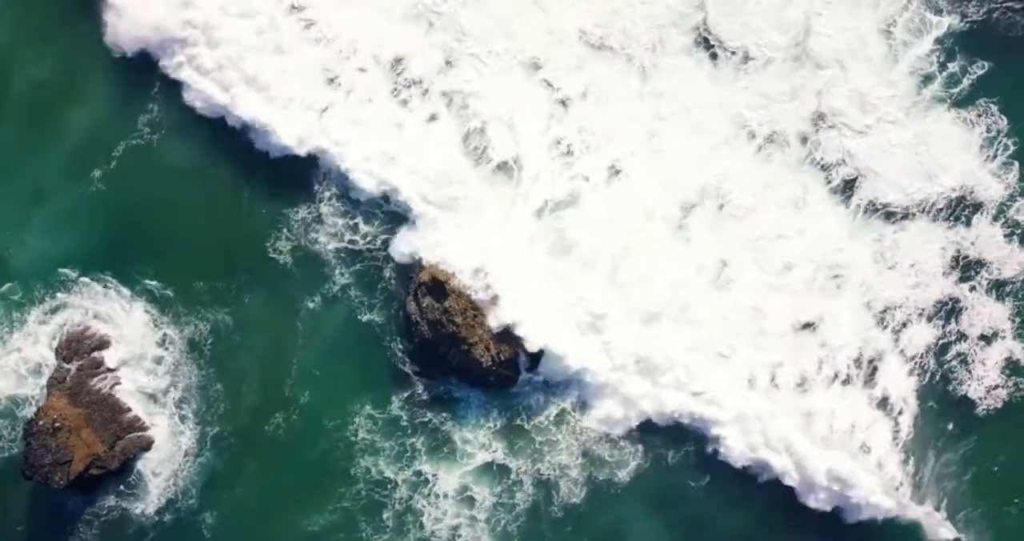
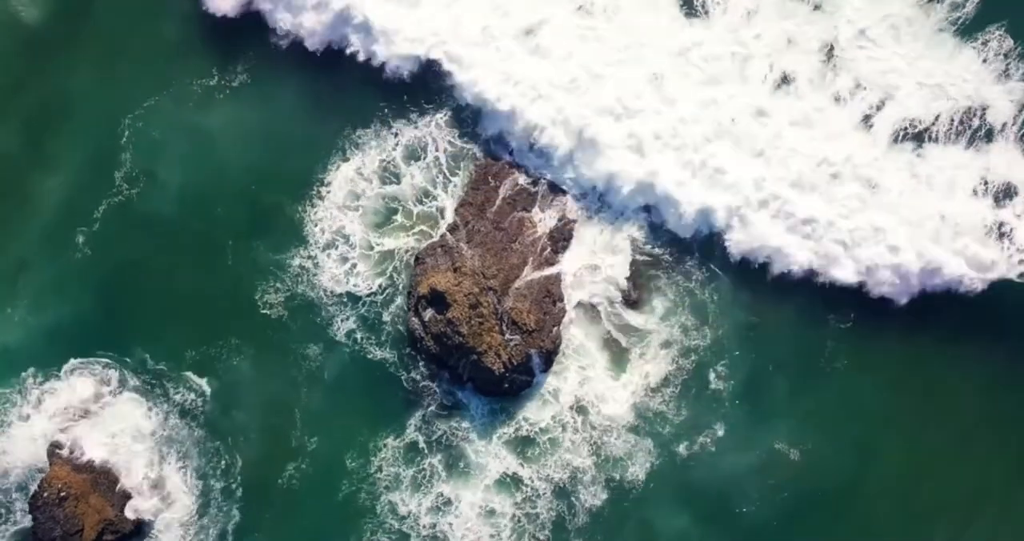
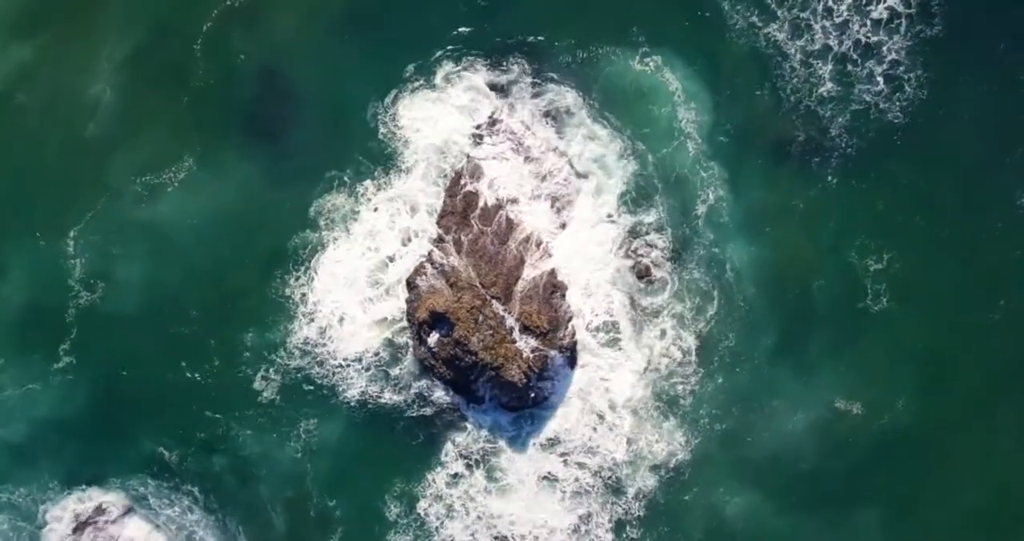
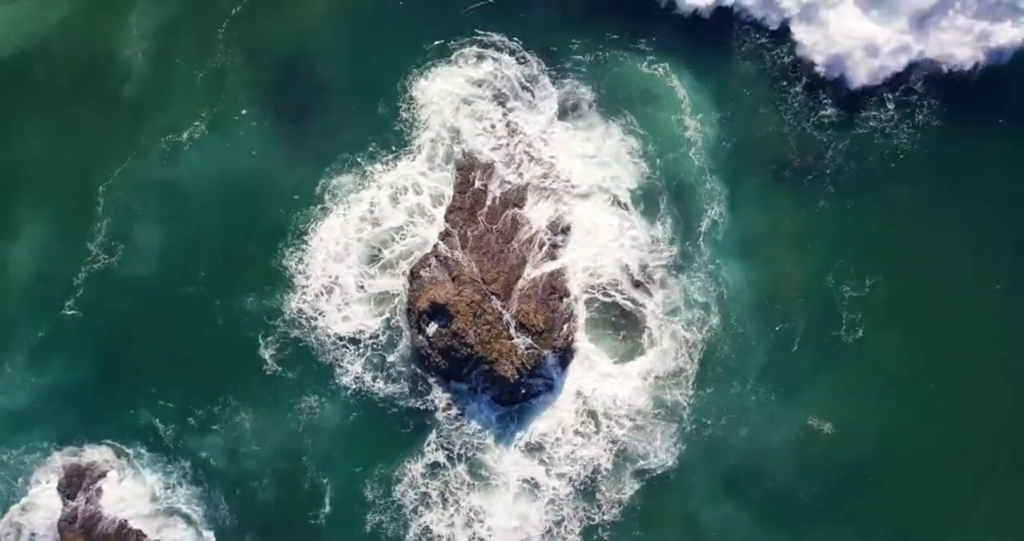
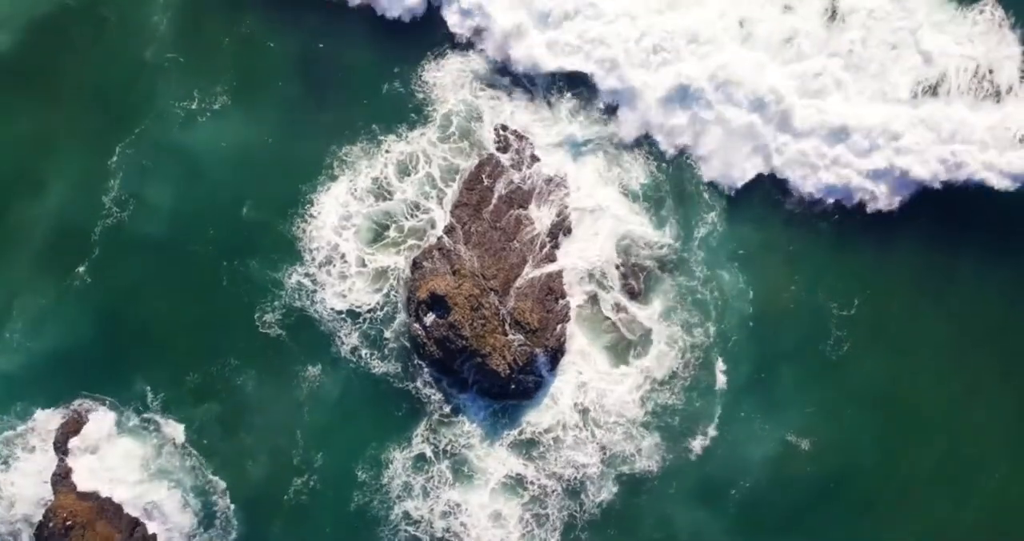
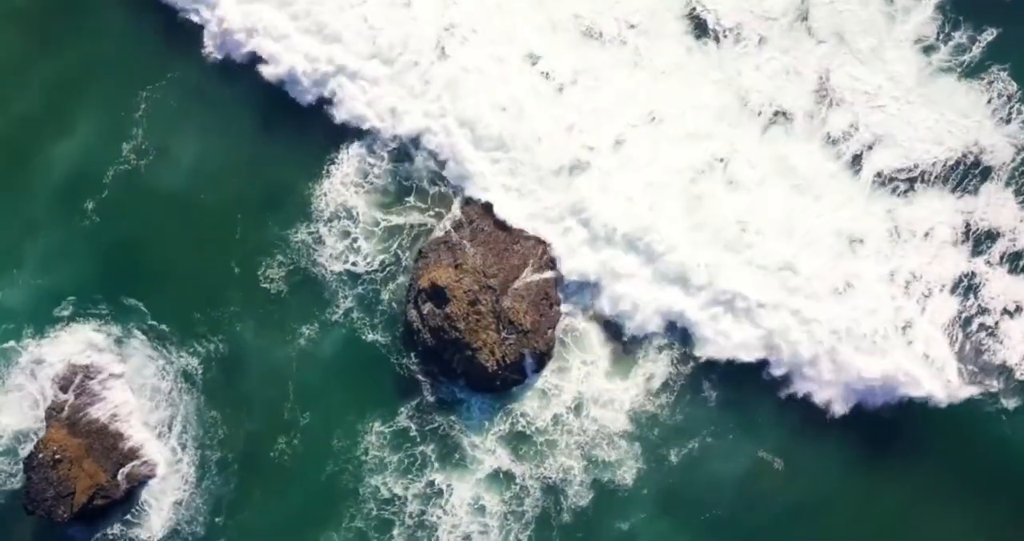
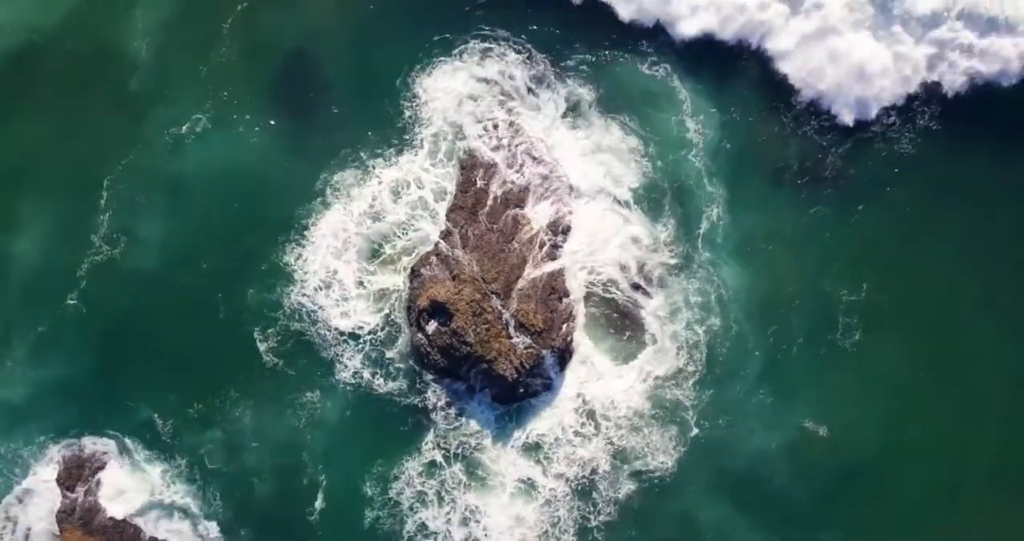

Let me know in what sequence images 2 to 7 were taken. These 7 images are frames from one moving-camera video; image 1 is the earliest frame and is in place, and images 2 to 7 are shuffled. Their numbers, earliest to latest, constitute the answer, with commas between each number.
6, 2, 7, 3, 4, 5
